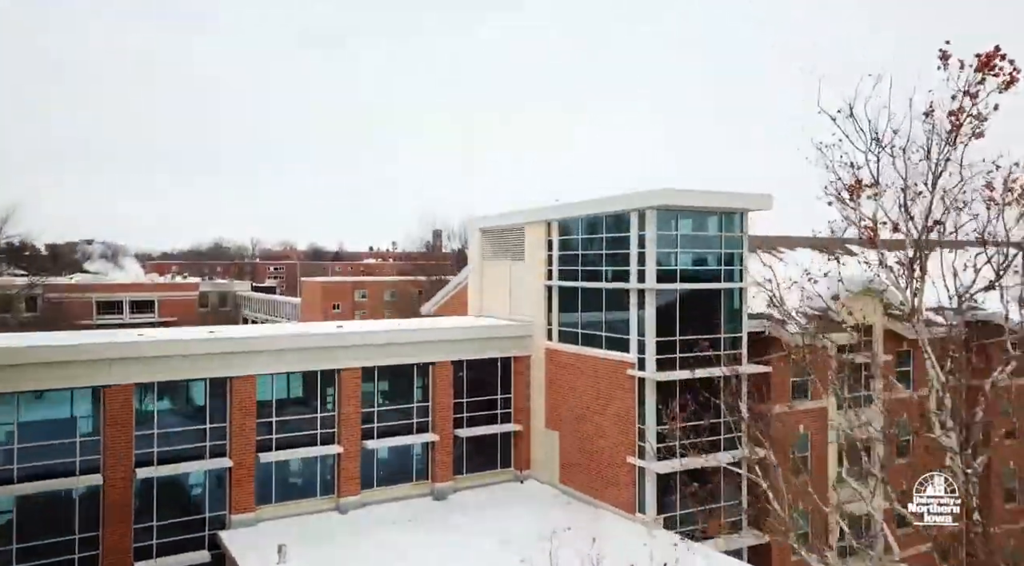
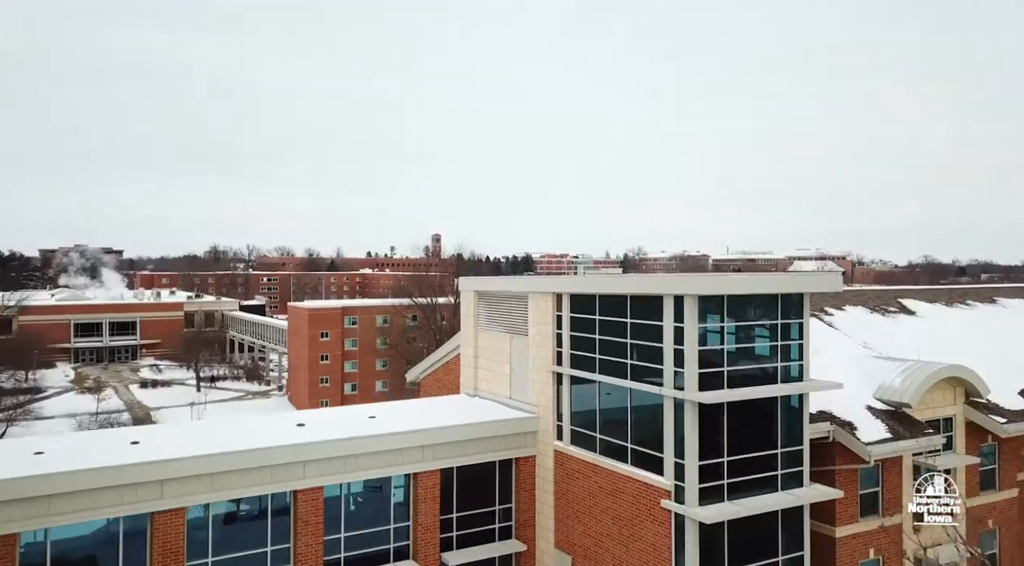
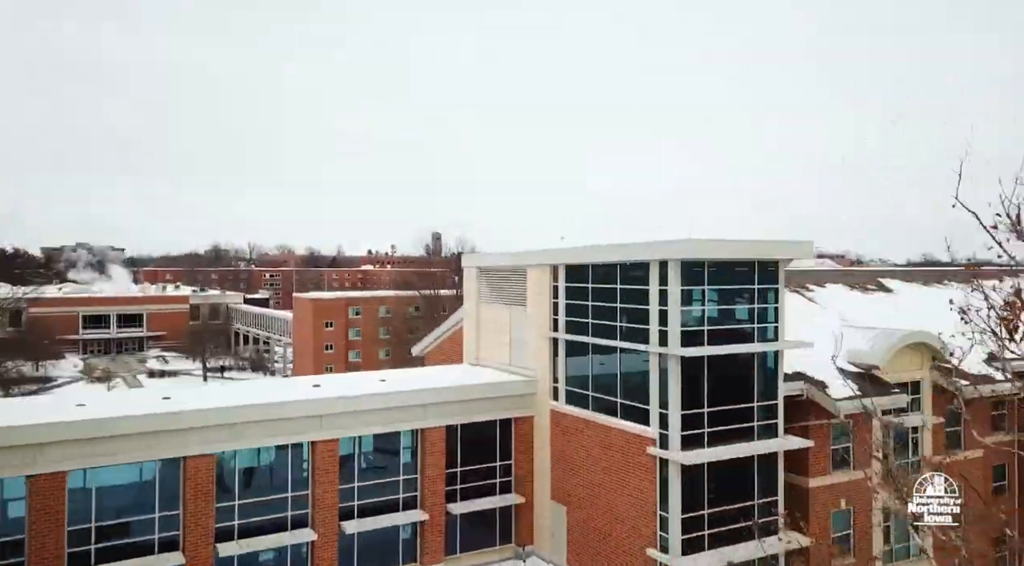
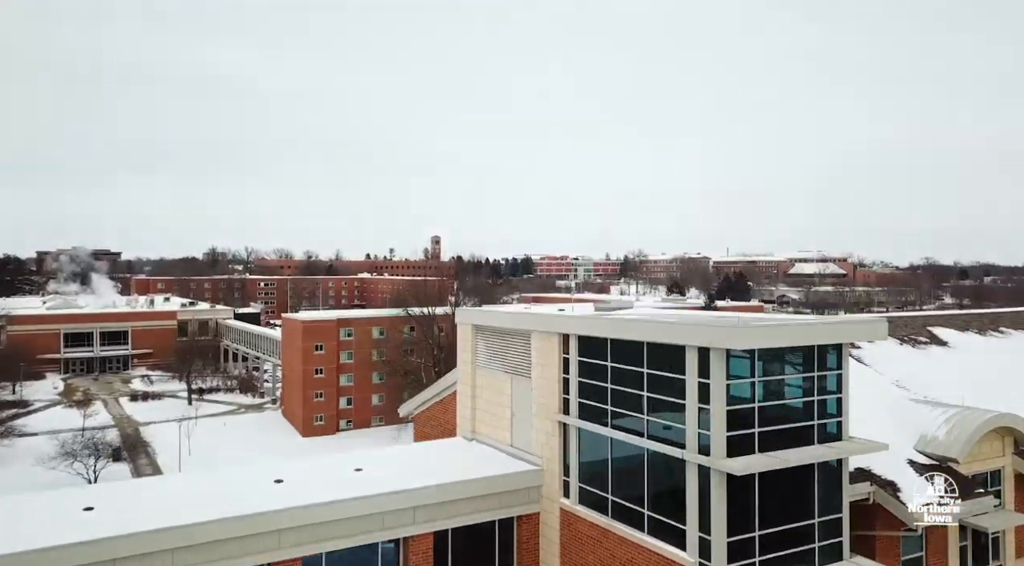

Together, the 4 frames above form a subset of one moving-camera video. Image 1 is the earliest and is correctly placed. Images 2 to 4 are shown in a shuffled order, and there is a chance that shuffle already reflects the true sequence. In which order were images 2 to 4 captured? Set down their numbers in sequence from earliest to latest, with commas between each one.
3, 2, 4
